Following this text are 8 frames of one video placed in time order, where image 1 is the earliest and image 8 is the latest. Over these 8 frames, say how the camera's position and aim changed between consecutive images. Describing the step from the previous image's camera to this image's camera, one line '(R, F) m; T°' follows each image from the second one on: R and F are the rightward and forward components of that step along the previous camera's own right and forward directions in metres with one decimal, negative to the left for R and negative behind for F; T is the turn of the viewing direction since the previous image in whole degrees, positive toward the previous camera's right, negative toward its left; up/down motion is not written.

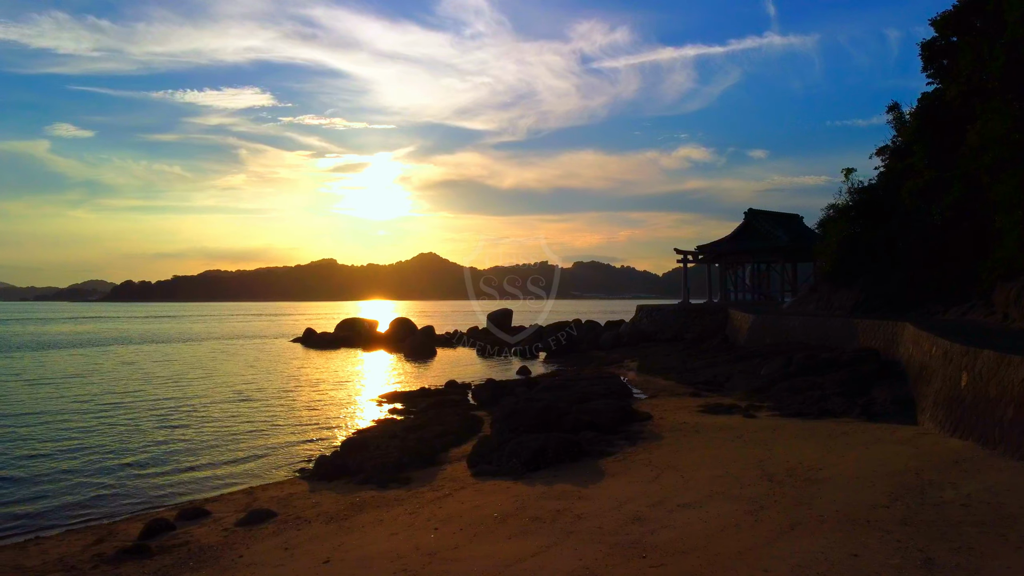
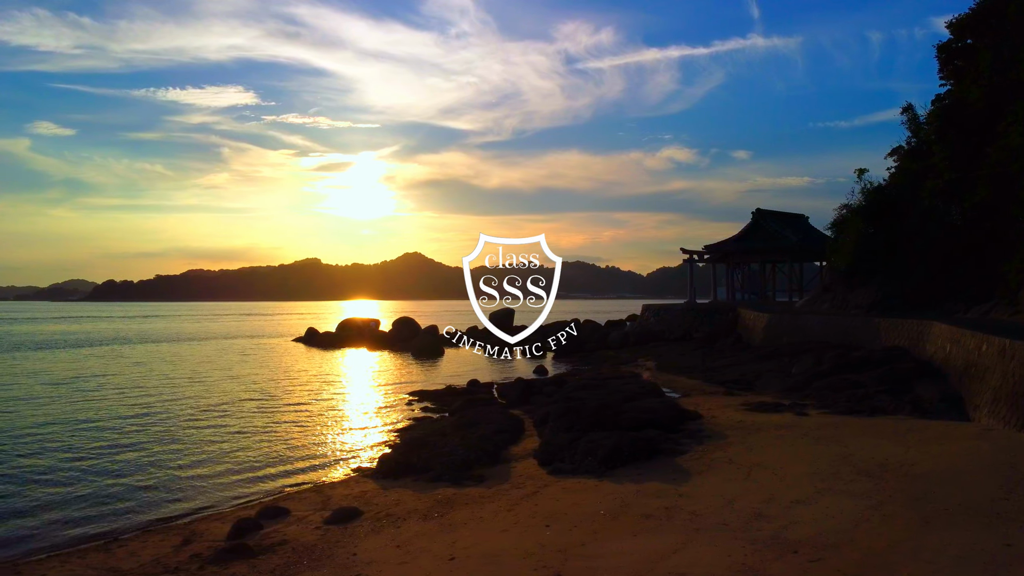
(-1.4, 0.0) m; +1°
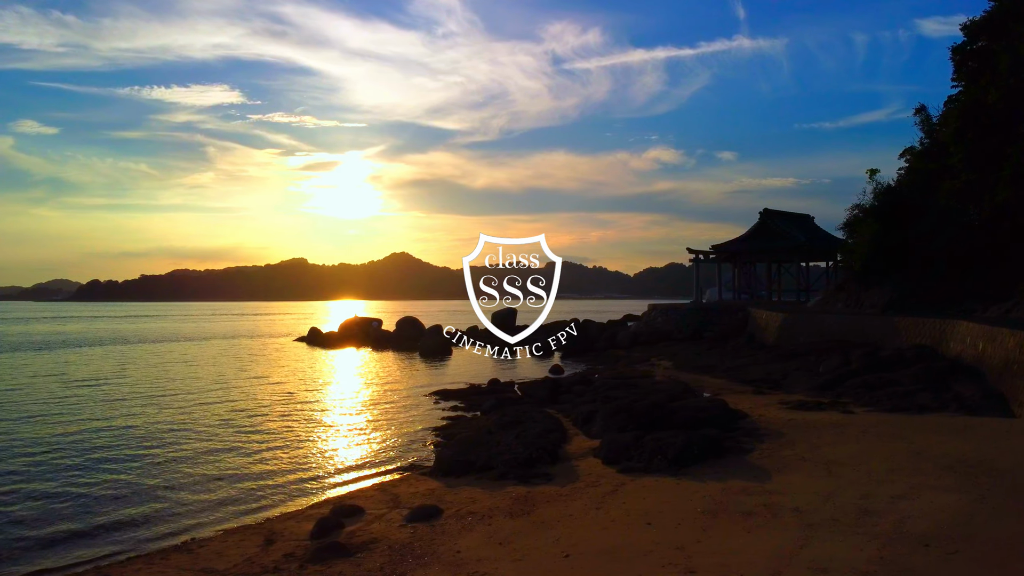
(-1.3, 0.0) m; +1°
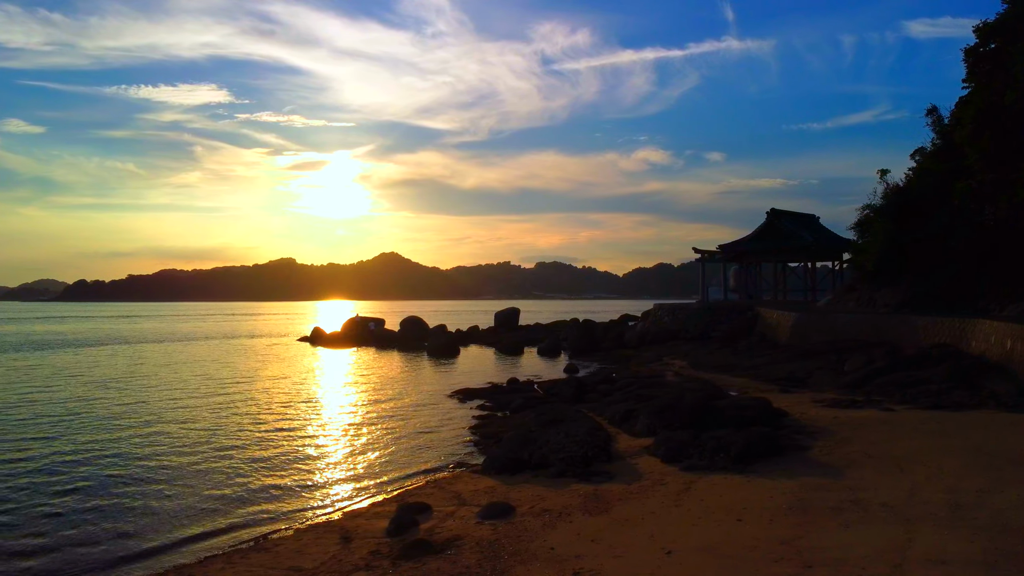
(-1.1, 0.0) m; +1°
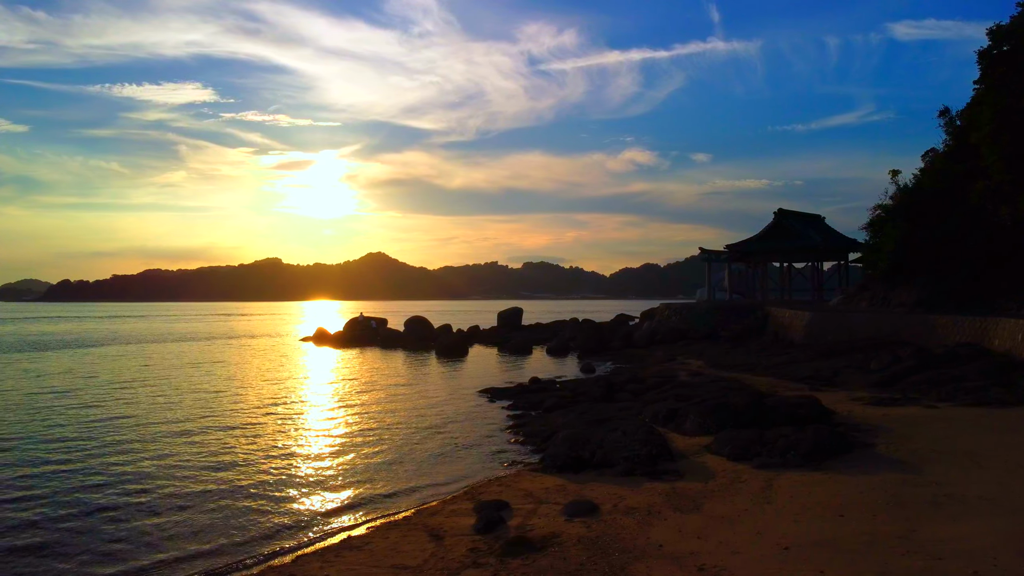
(-1.3, 0.0) m; +1°
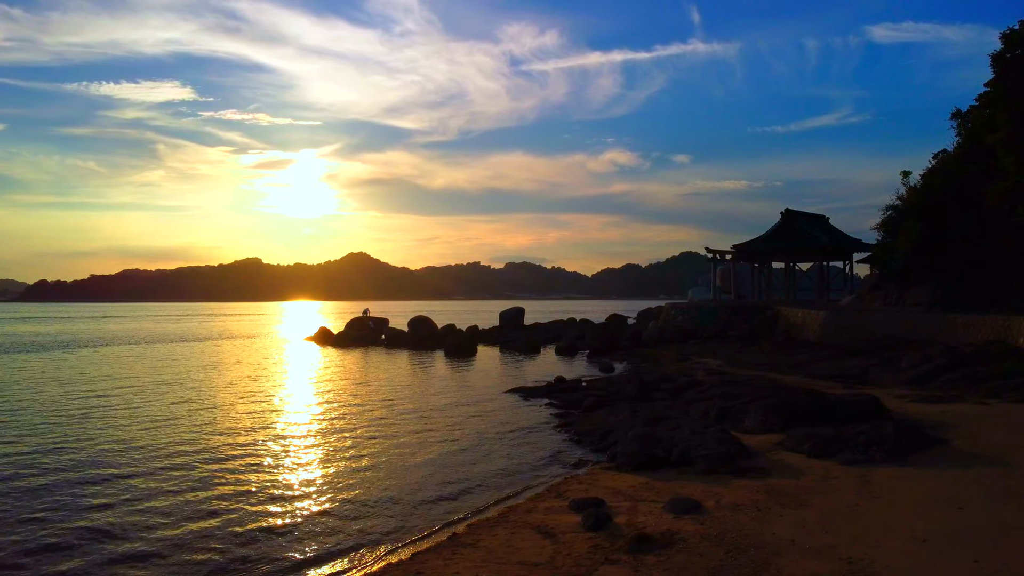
(-1.7, 0.0) m; +1°
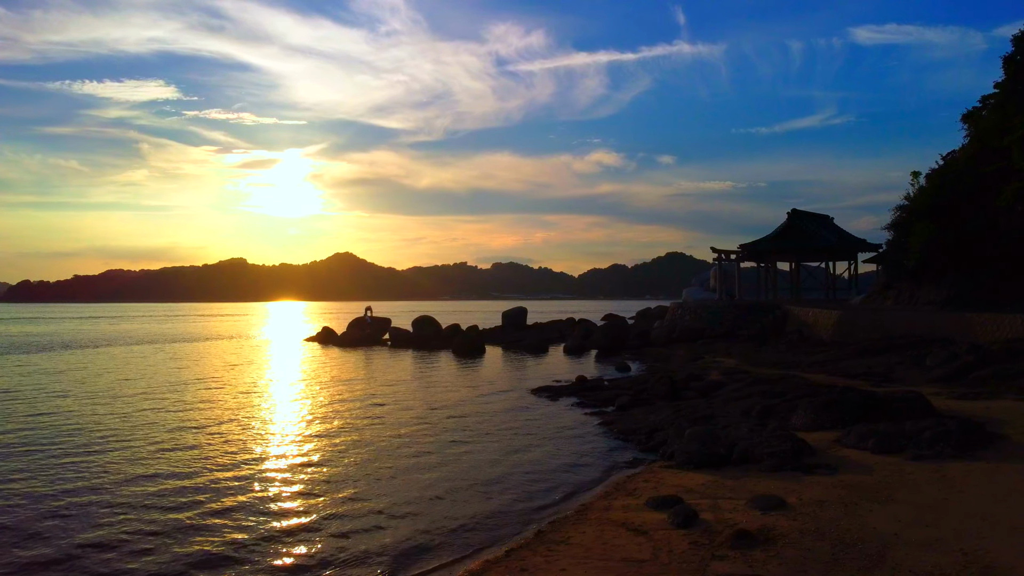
(-1.4, 0.0) m; +1°
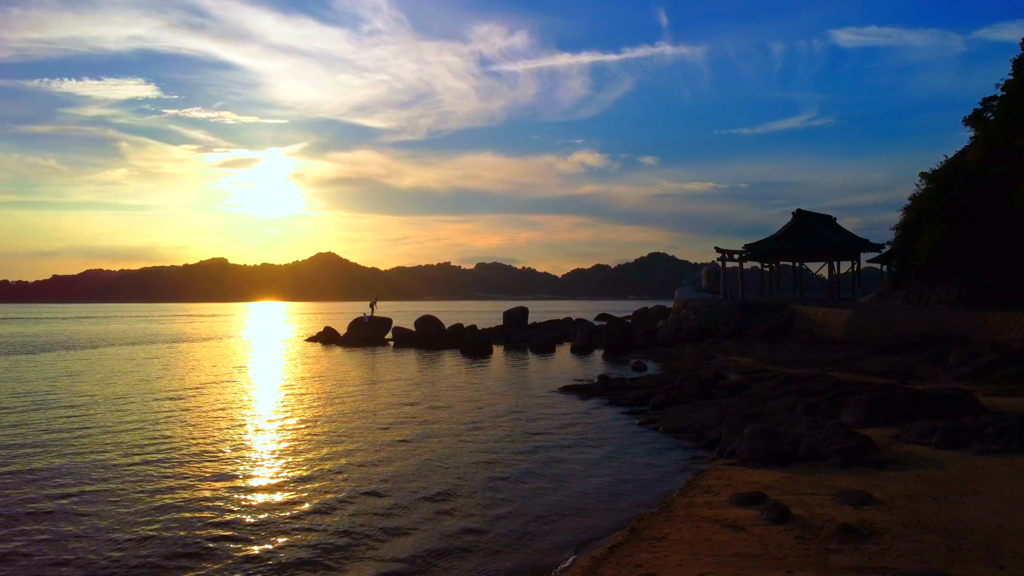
(-1.5, -0.1) m; +1°
